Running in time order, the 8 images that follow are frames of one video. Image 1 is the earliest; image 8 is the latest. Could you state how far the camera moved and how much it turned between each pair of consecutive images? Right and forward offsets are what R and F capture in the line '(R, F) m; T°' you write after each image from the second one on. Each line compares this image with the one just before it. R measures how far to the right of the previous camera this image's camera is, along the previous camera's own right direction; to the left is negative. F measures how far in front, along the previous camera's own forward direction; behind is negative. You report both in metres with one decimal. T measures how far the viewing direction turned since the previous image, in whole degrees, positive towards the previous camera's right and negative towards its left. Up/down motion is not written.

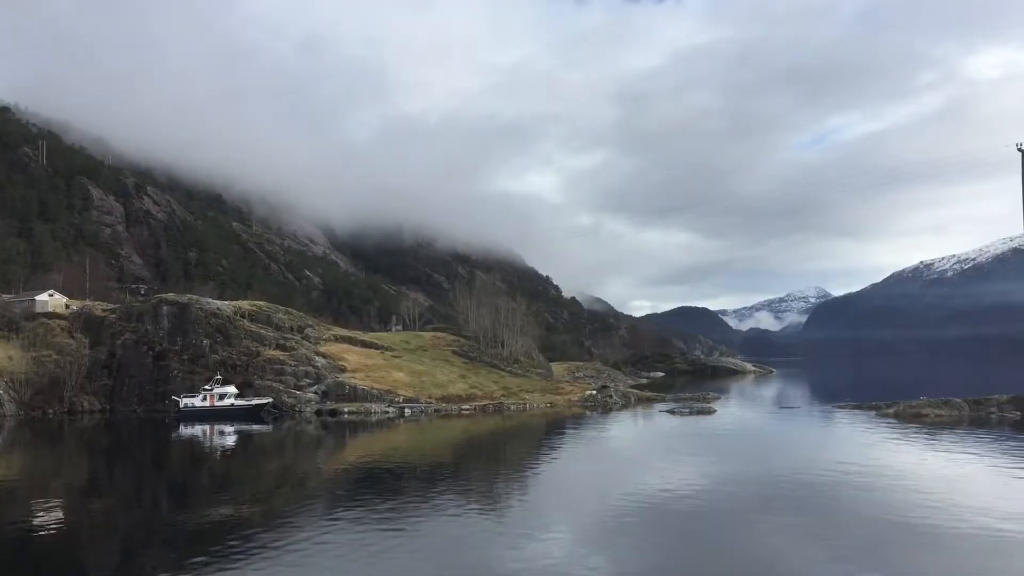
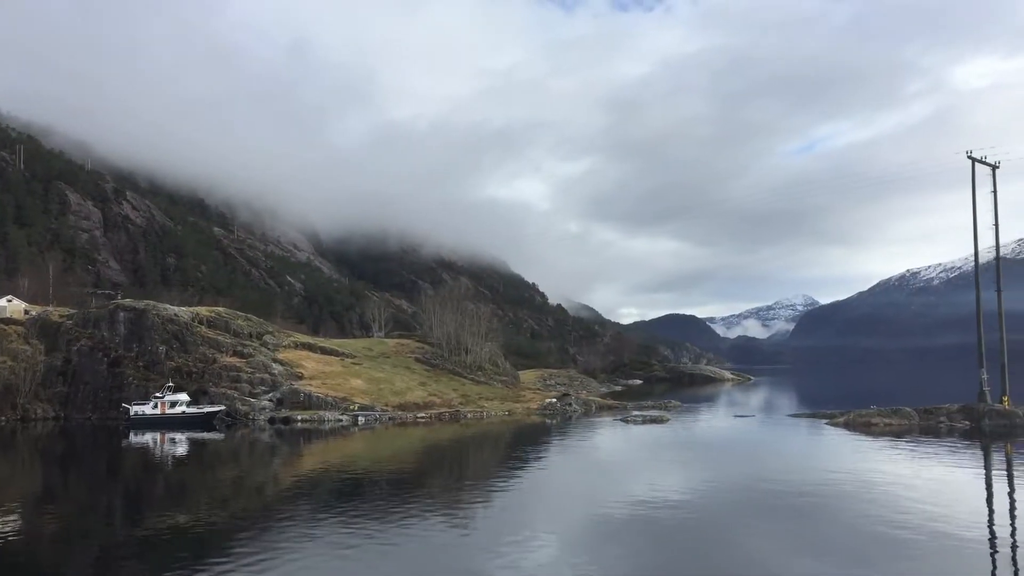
(+1.3, +0.2) m; +1°
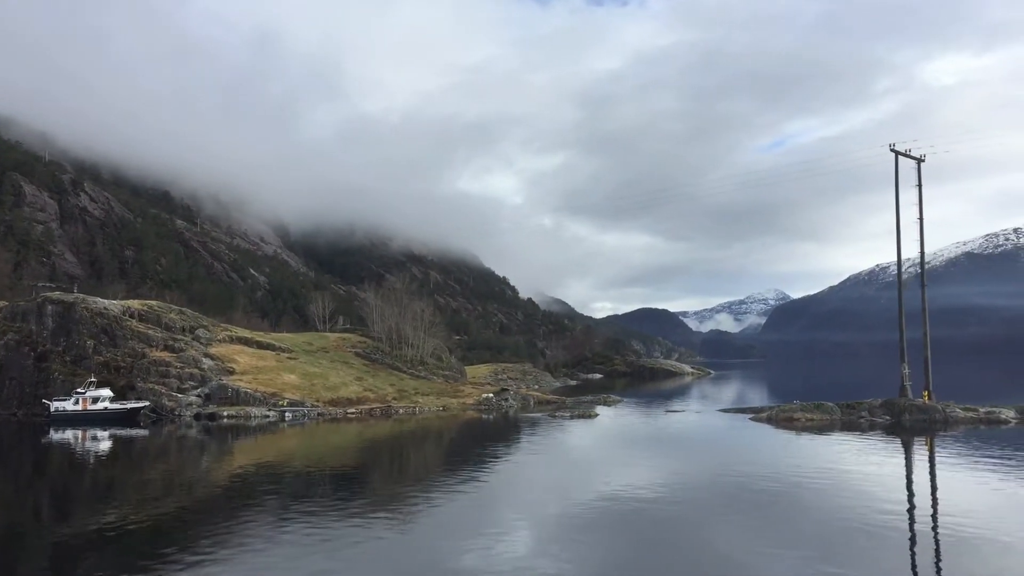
(+1.7, +0.2) m; +2°
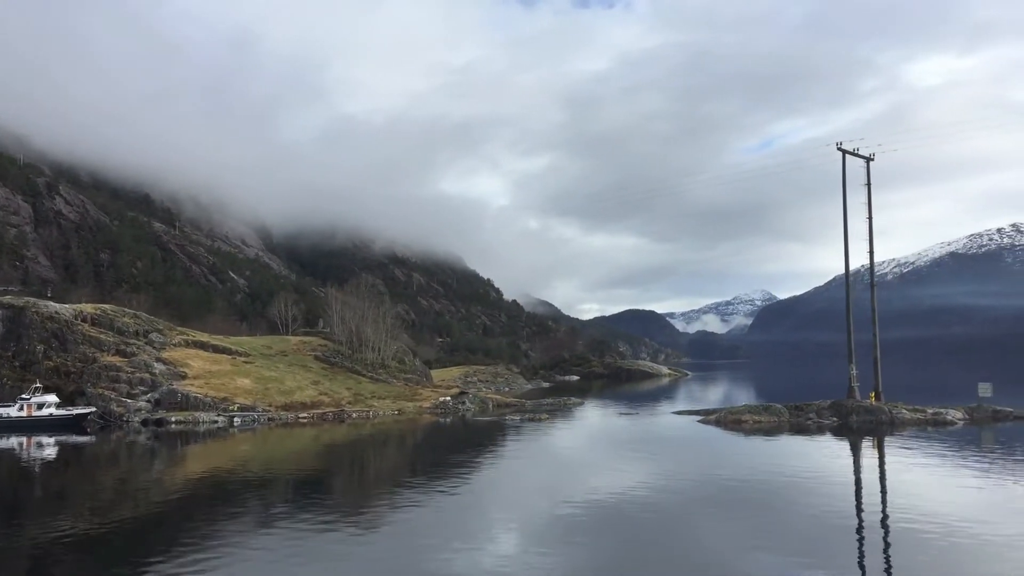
(+1.3, +0.2) m; +1°
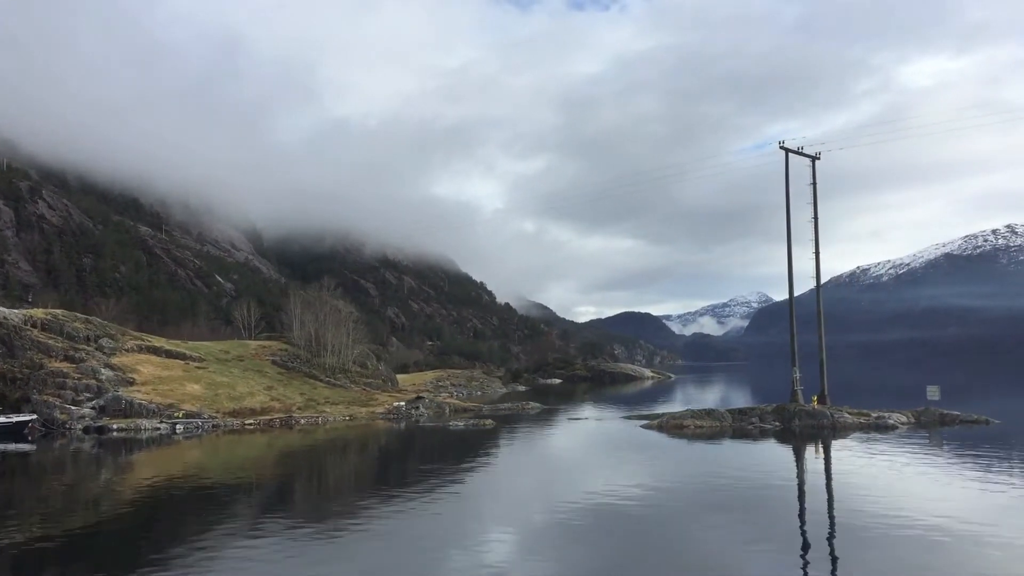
(+1.7, +0.5) m; 0°
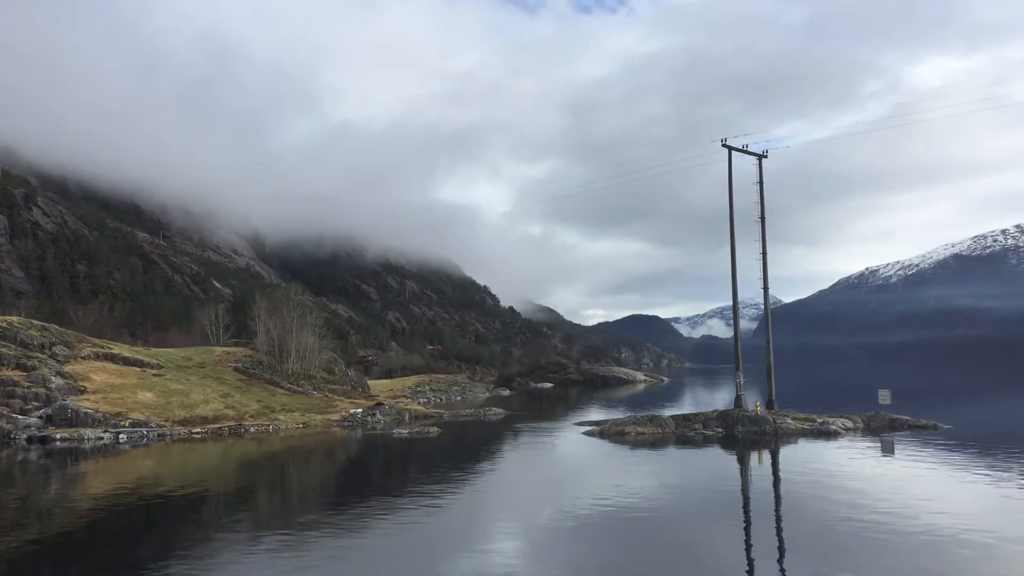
(+2.0, +0.8) m; -1°
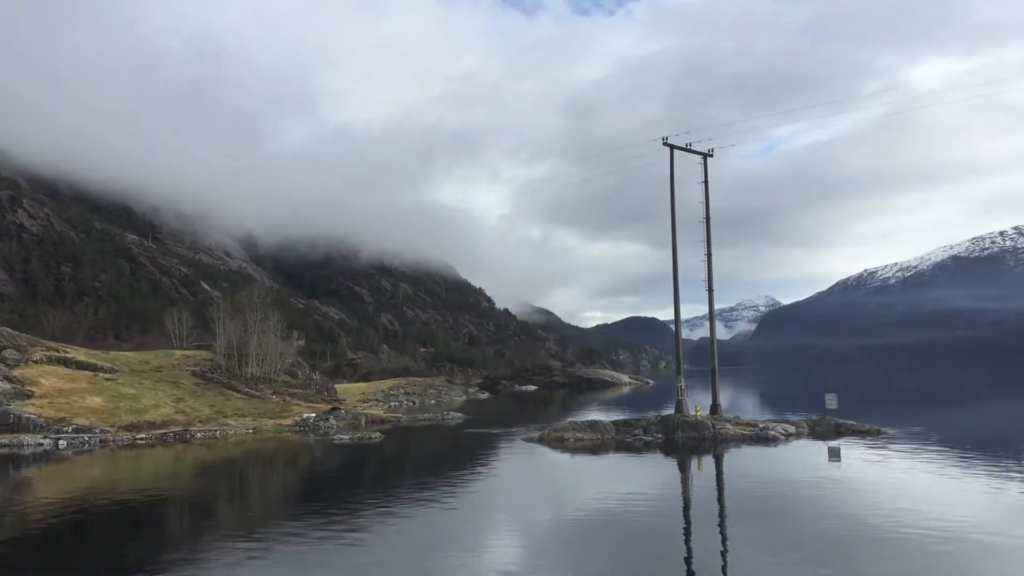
(+1.7, +0.6) m; 0°
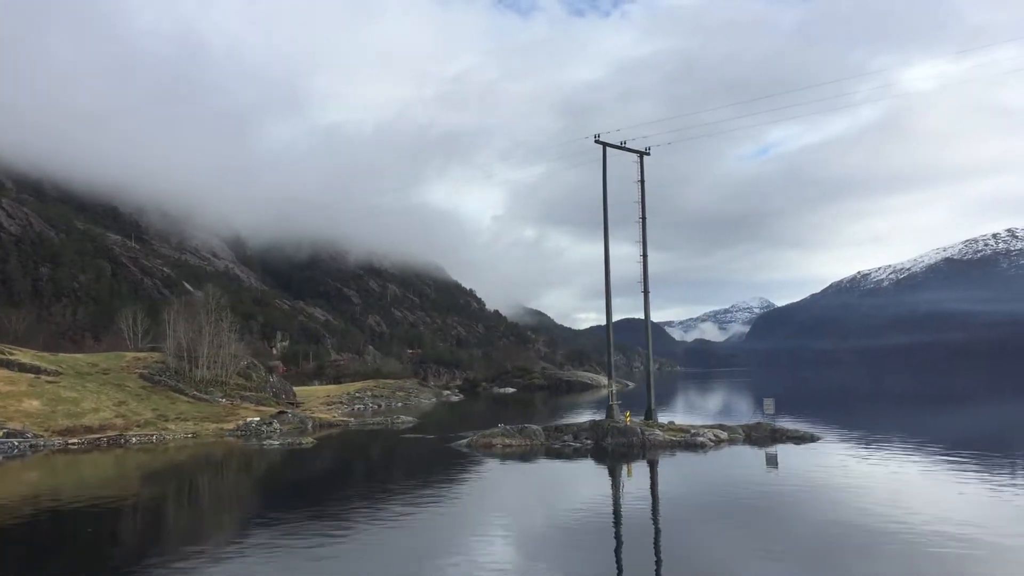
(+1.7, +0.5) m; 0°
